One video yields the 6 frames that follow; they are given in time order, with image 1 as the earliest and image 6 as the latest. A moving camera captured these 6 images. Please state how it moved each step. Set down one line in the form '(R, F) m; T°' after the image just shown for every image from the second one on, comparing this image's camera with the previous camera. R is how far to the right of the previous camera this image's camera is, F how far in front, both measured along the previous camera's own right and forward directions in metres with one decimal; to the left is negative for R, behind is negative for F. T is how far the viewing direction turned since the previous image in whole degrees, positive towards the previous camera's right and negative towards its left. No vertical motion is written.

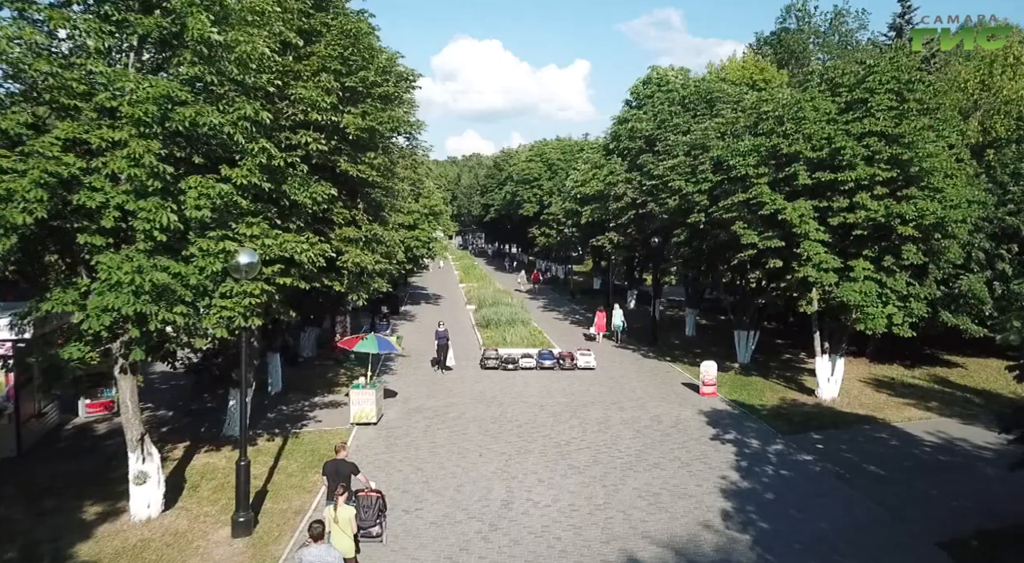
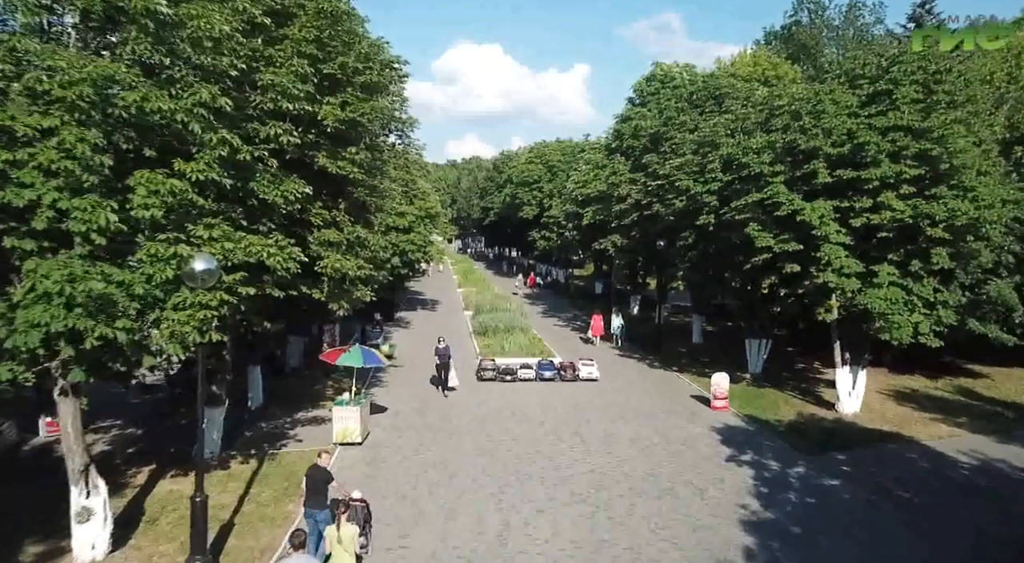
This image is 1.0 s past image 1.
(+0.1, +1.3) m; 0°
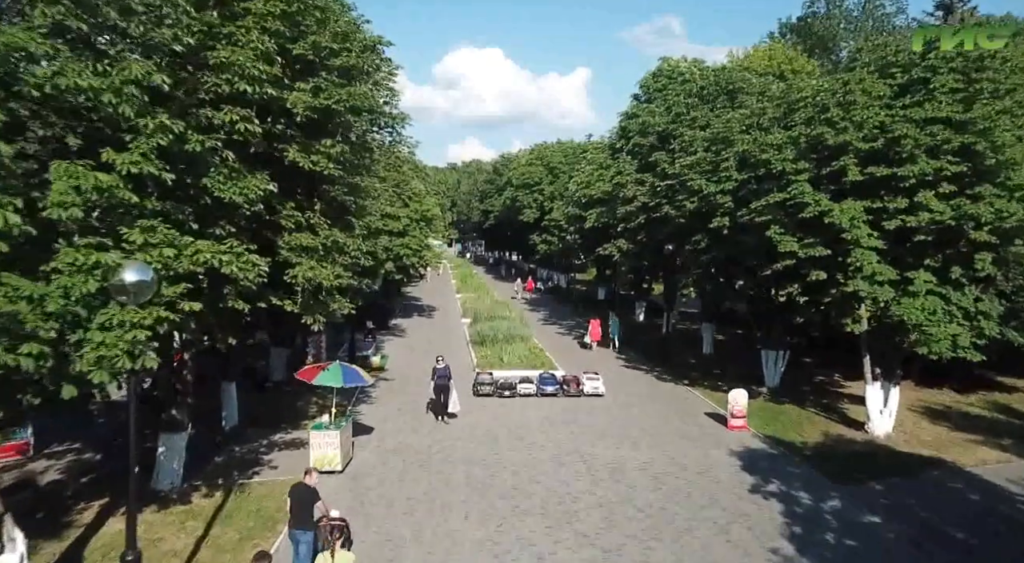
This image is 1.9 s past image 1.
(+0.1, +1.6) m; 0°
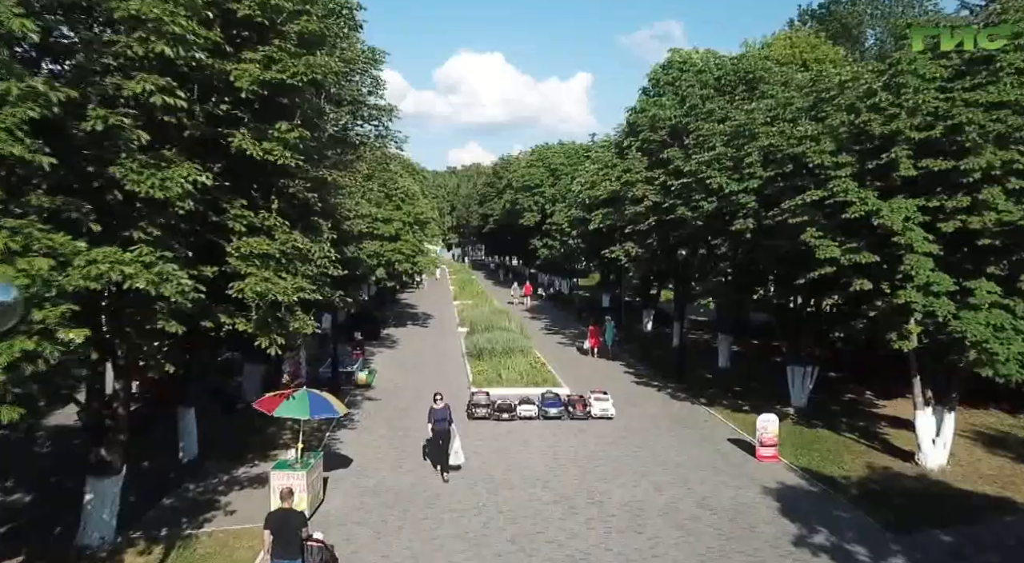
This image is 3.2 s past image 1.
(+0.1, +2.1) m; 0°
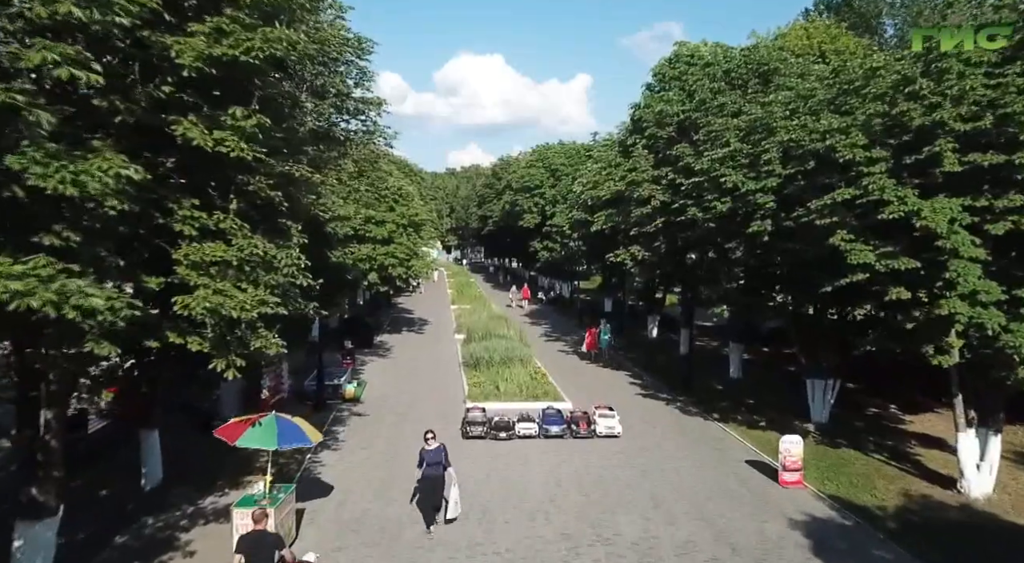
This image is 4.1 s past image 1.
(+0.1, +1.4) m; 0°
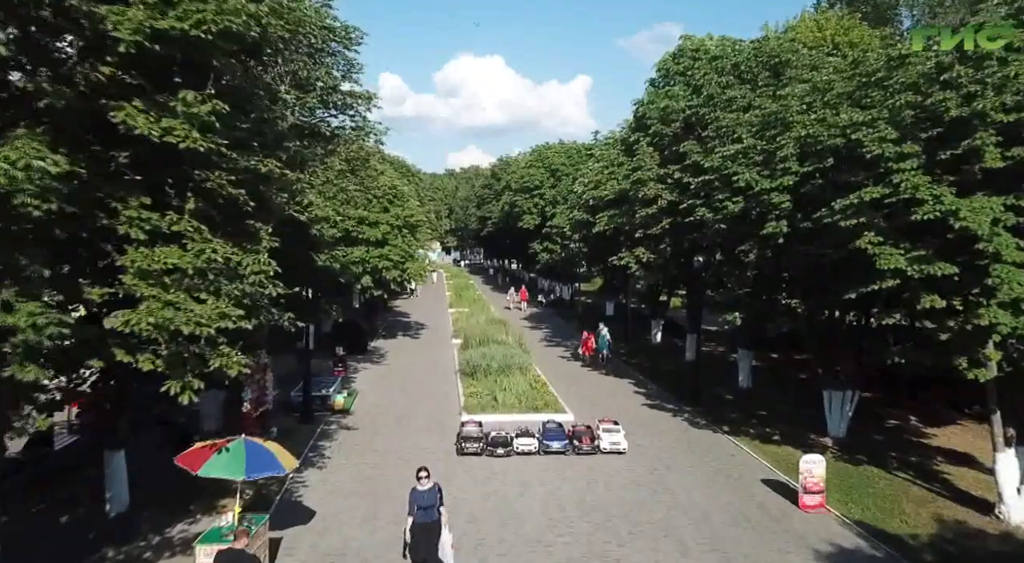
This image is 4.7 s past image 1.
(0.0, +1.1) m; 0°
